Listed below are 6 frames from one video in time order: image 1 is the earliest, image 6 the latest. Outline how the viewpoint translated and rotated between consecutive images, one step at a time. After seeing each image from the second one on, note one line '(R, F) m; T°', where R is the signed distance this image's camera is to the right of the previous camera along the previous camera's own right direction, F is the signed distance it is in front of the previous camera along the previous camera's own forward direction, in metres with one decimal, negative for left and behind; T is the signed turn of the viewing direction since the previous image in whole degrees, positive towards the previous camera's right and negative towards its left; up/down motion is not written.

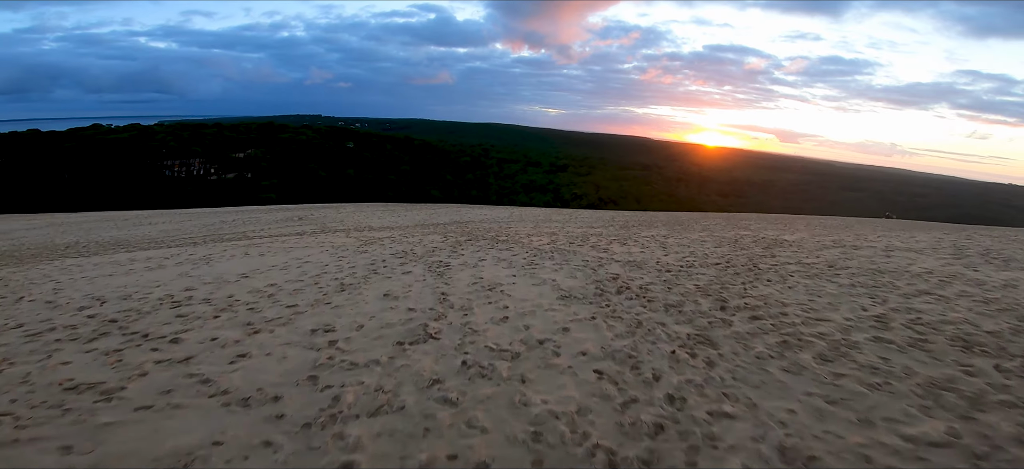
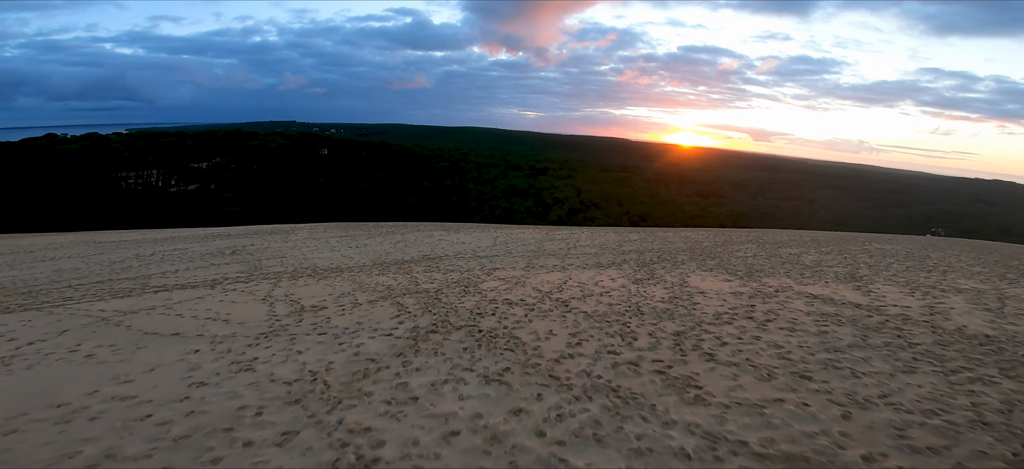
(-0.1, +3.1) m; +2°
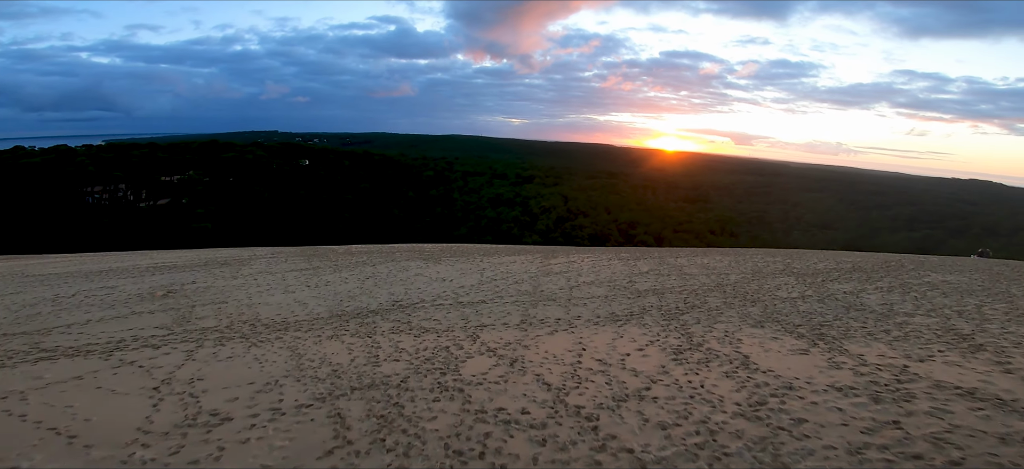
(-0.1, +2.0) m; +1°
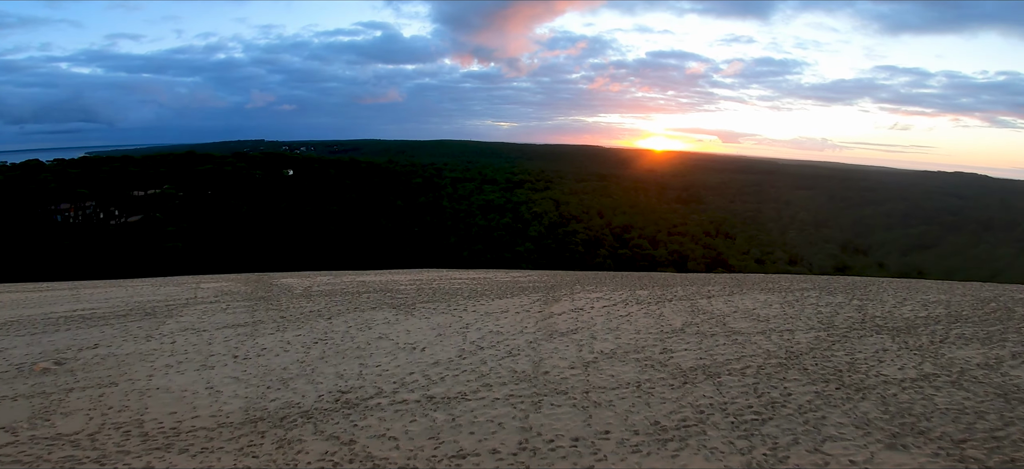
(0.0, +2.5) m; +1°
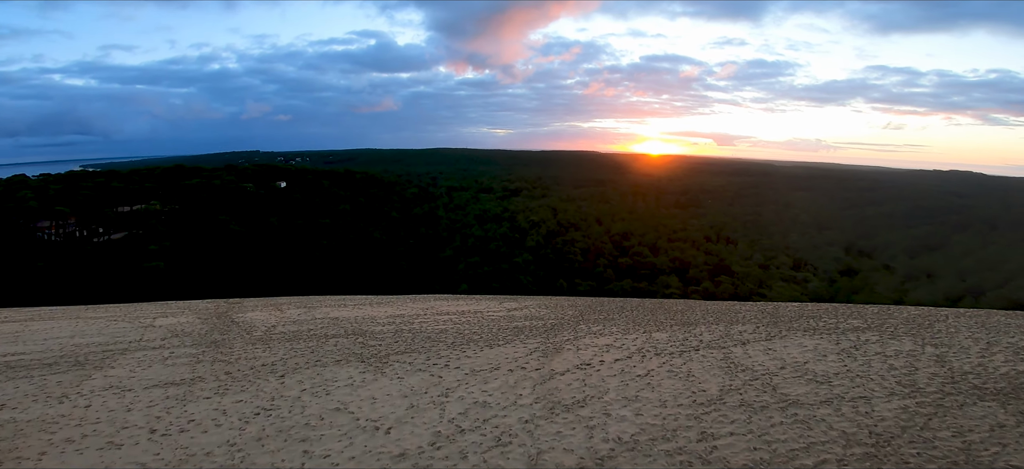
(+0.1, +1.6) m; 0°
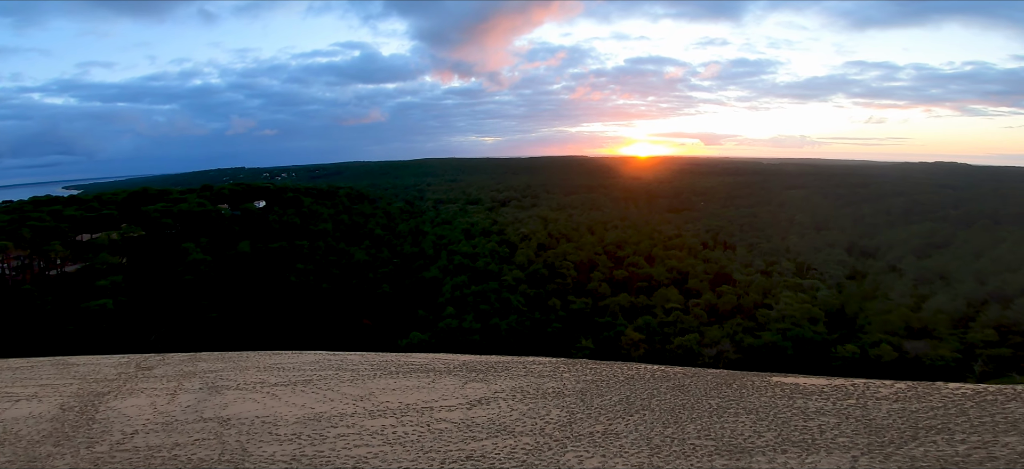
(+0.5, +3.0) m; +1°
